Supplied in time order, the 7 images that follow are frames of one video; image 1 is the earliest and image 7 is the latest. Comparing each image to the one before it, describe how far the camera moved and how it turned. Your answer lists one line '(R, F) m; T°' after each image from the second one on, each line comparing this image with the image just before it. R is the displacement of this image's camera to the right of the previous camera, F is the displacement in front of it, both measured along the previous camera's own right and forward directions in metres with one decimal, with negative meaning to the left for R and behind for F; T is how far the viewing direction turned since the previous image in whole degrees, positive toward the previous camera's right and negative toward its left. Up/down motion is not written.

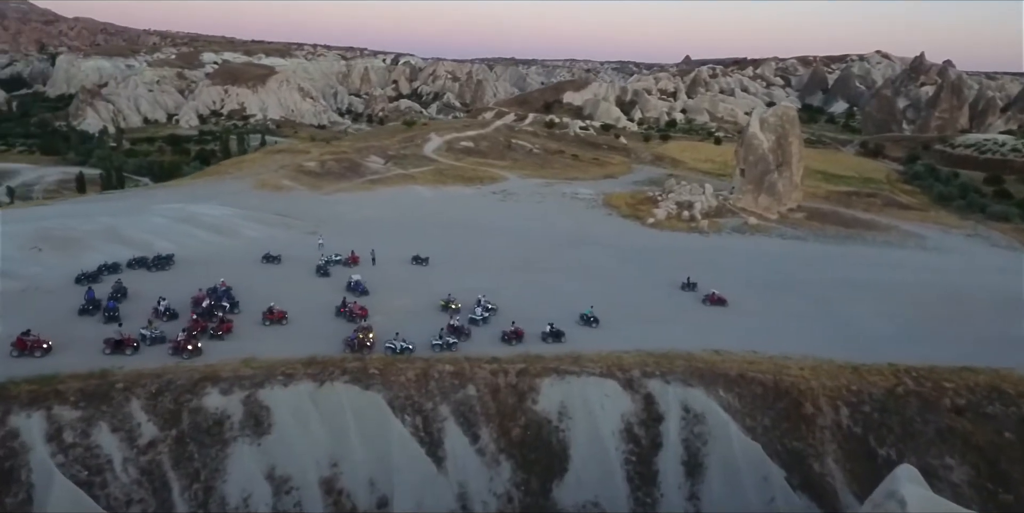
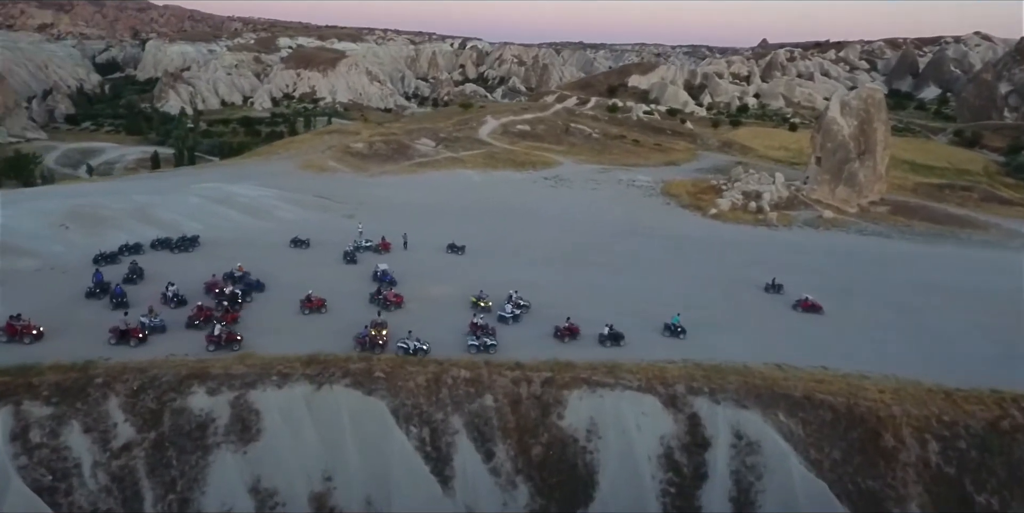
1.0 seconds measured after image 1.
(+1.1, +3.0) m; -6°
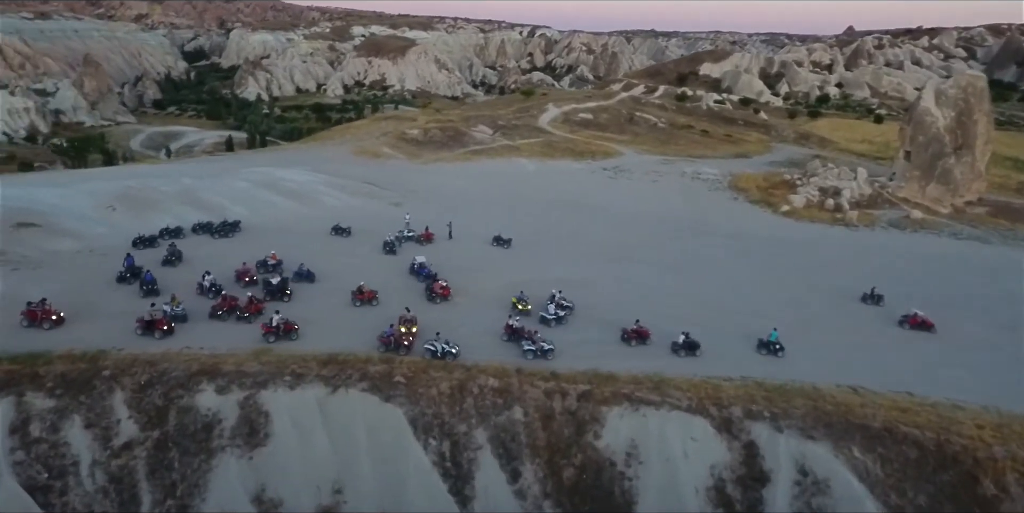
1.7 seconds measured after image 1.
(+0.8, +2.1) m; -6°
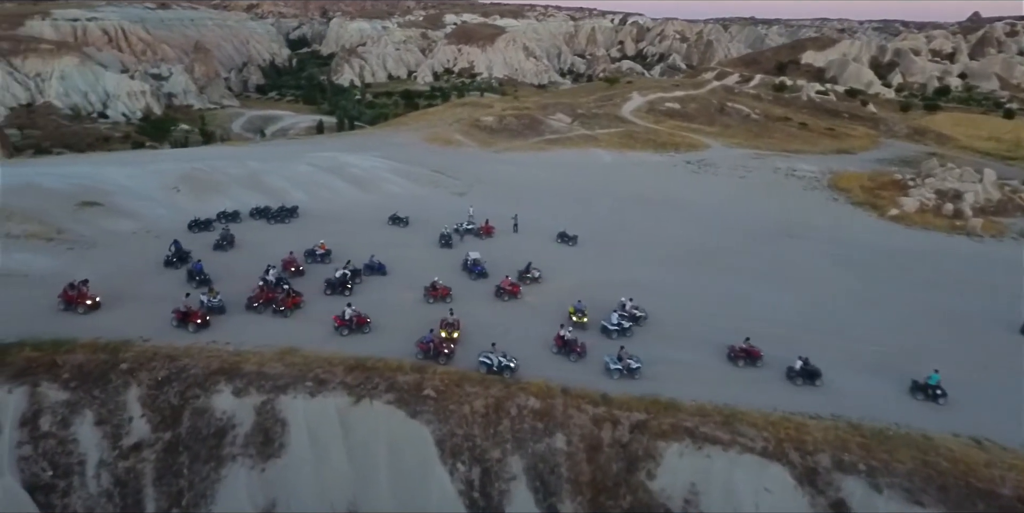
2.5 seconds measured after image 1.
(+0.8, +2.4) m; -7°
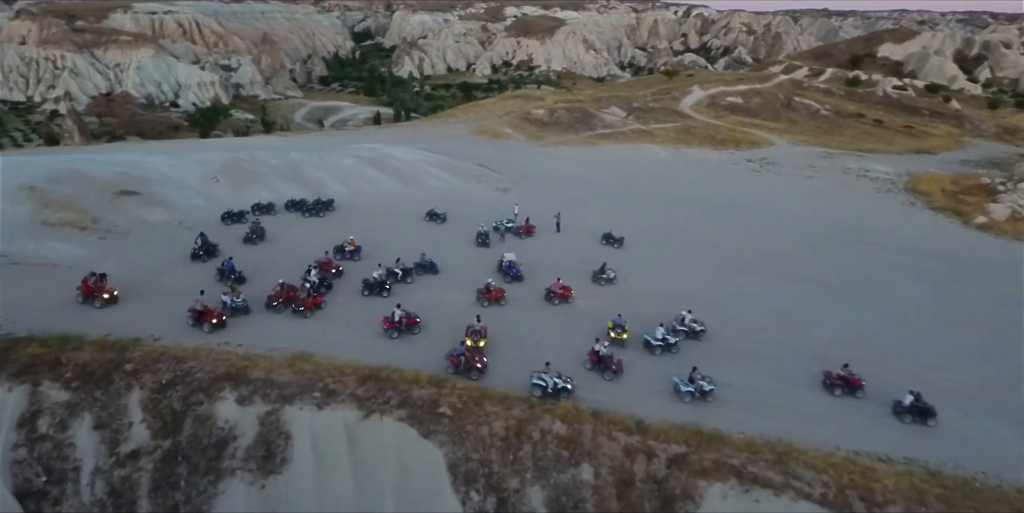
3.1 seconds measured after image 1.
(+0.6, +1.7) m; -5°
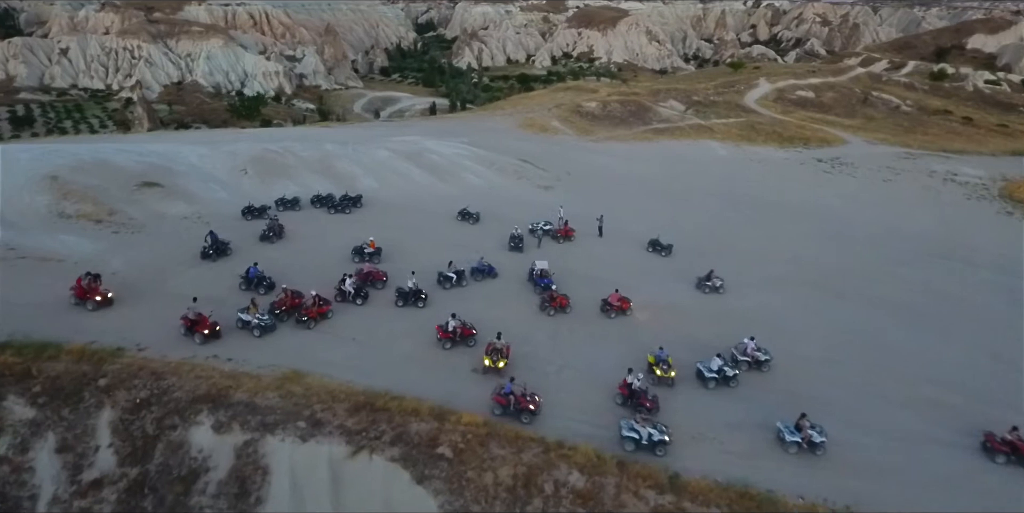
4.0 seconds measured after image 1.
(+0.8, +2.3) m; -5°
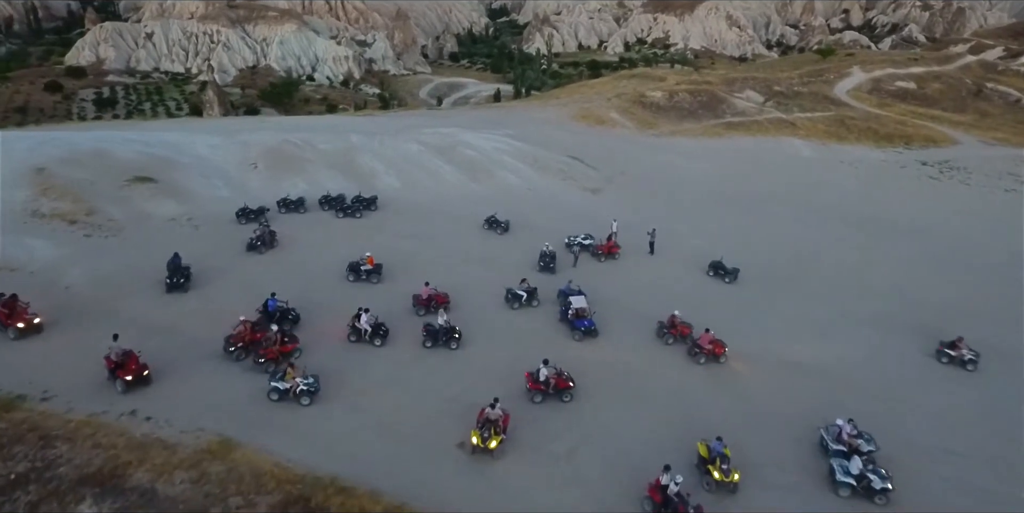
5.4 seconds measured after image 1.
(+1.2, +4.1) m; -6°
